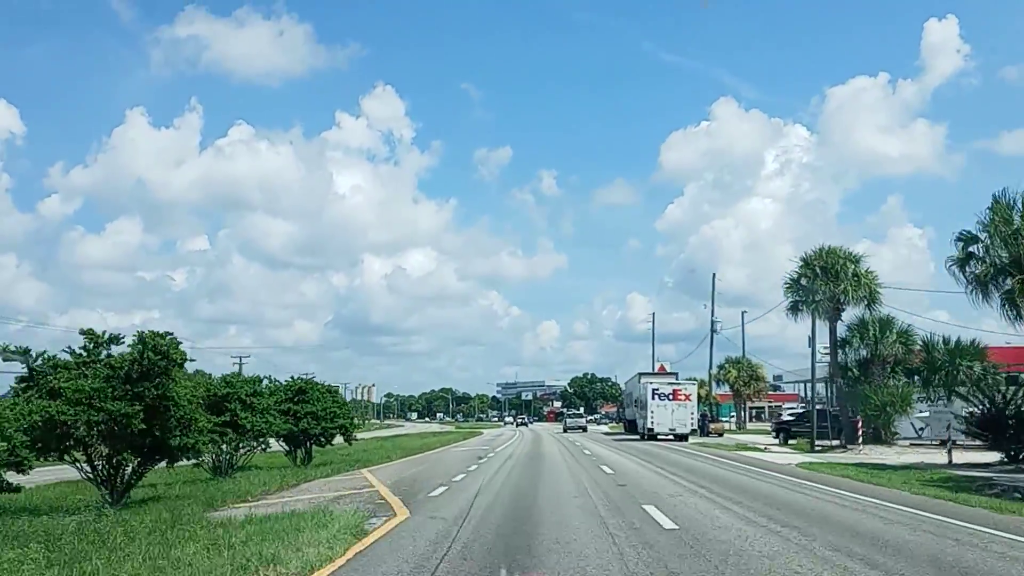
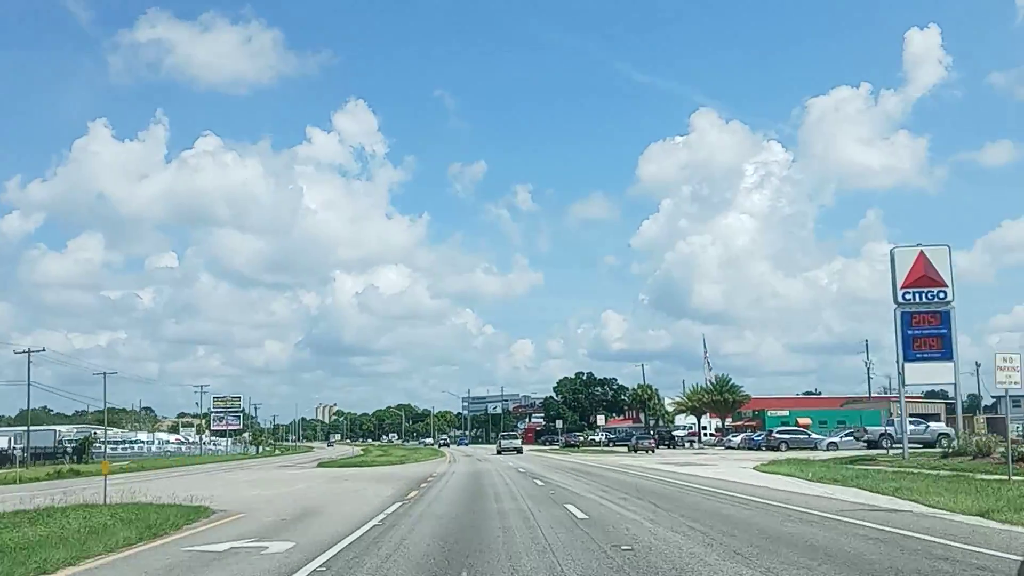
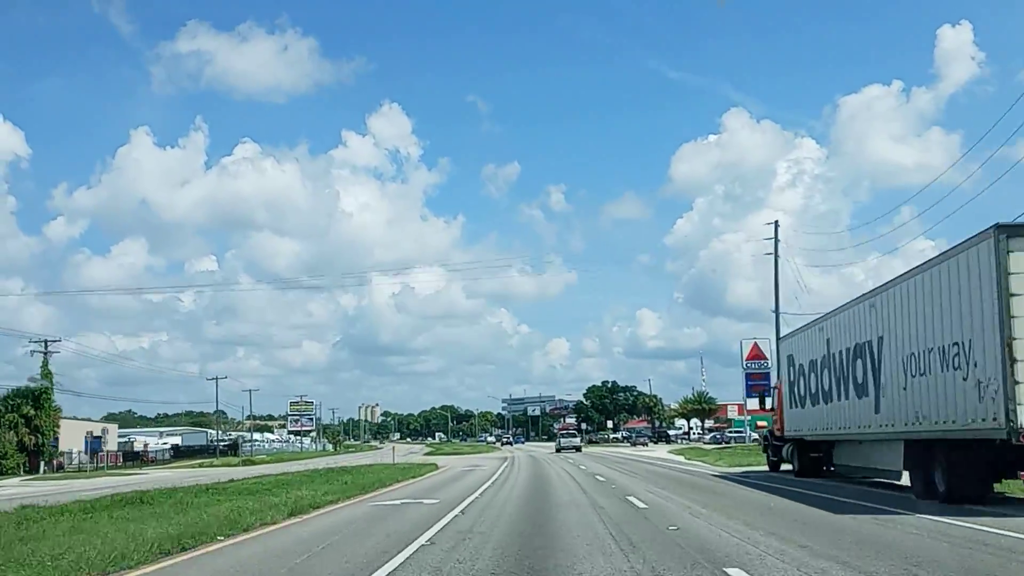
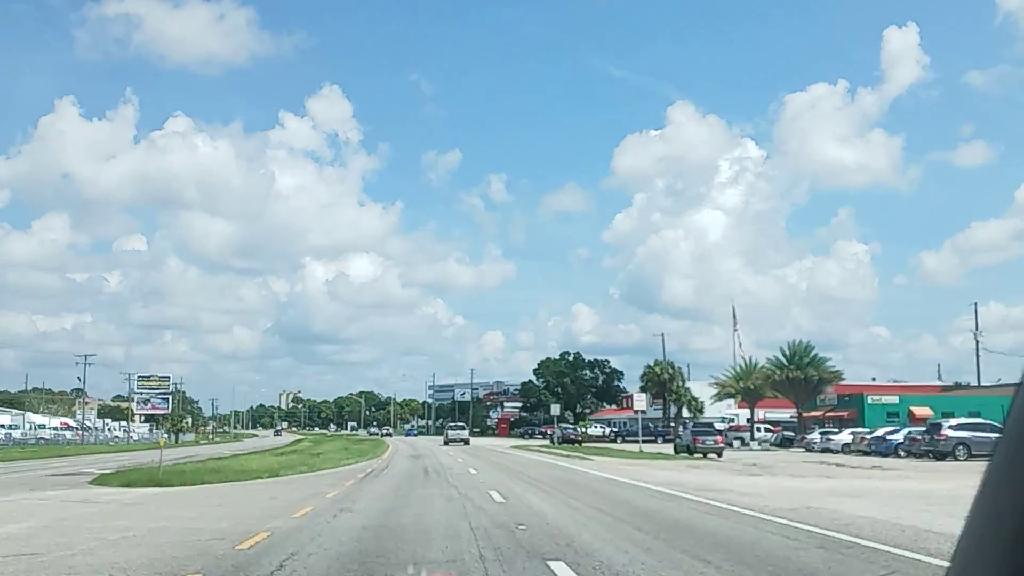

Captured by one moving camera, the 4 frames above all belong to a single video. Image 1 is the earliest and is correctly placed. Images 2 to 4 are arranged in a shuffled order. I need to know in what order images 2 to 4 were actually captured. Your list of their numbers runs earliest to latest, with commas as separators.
3, 2, 4
